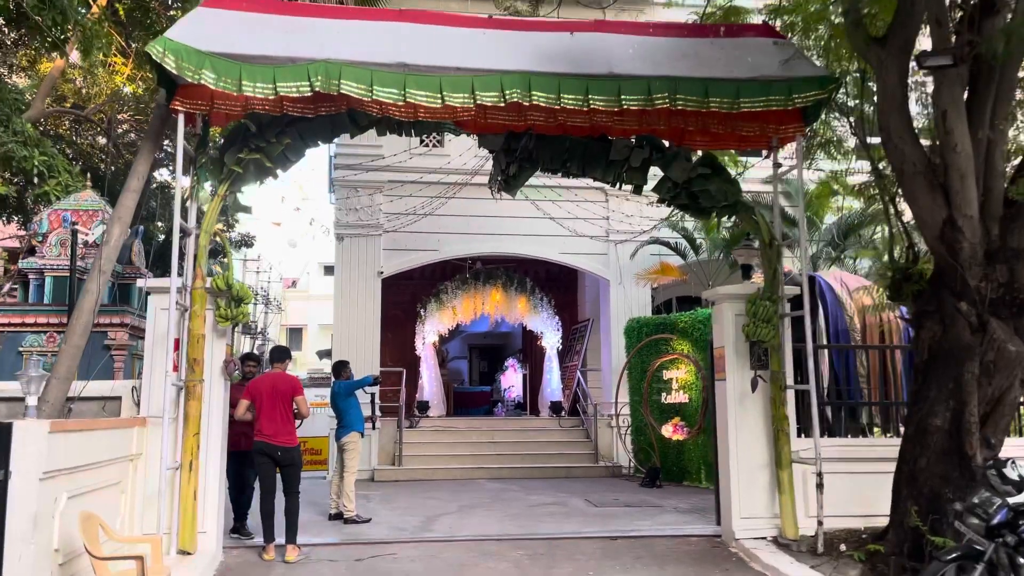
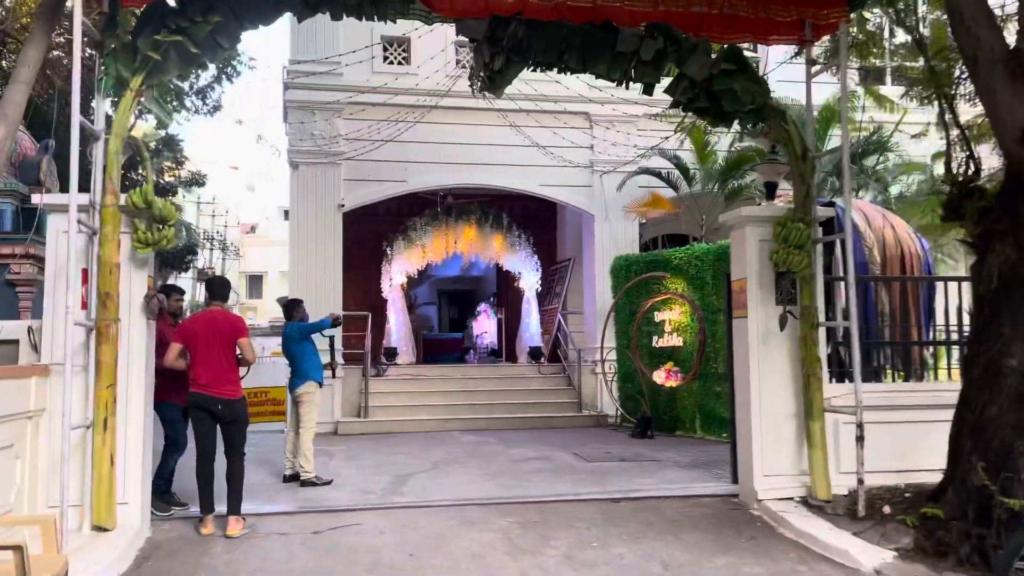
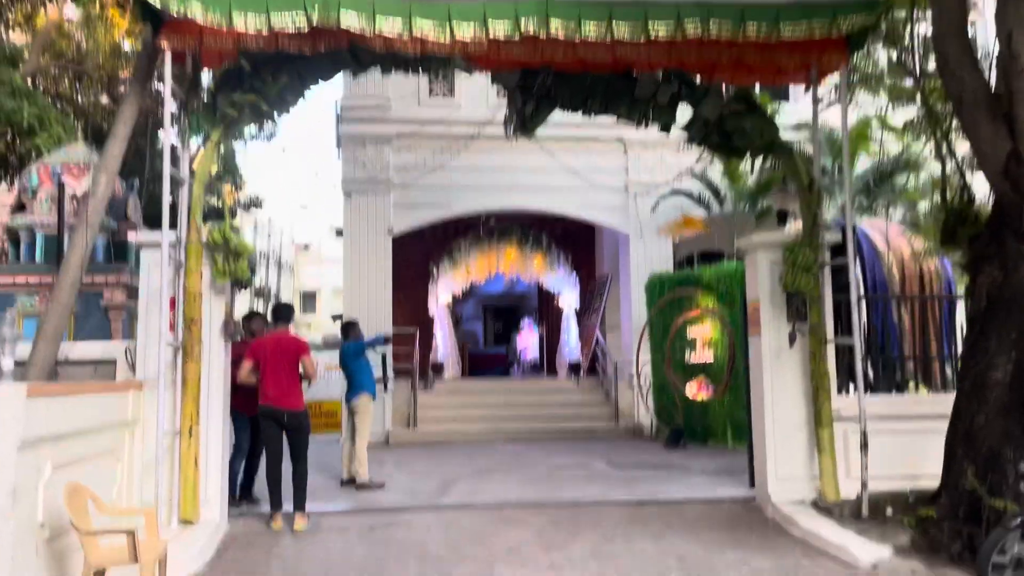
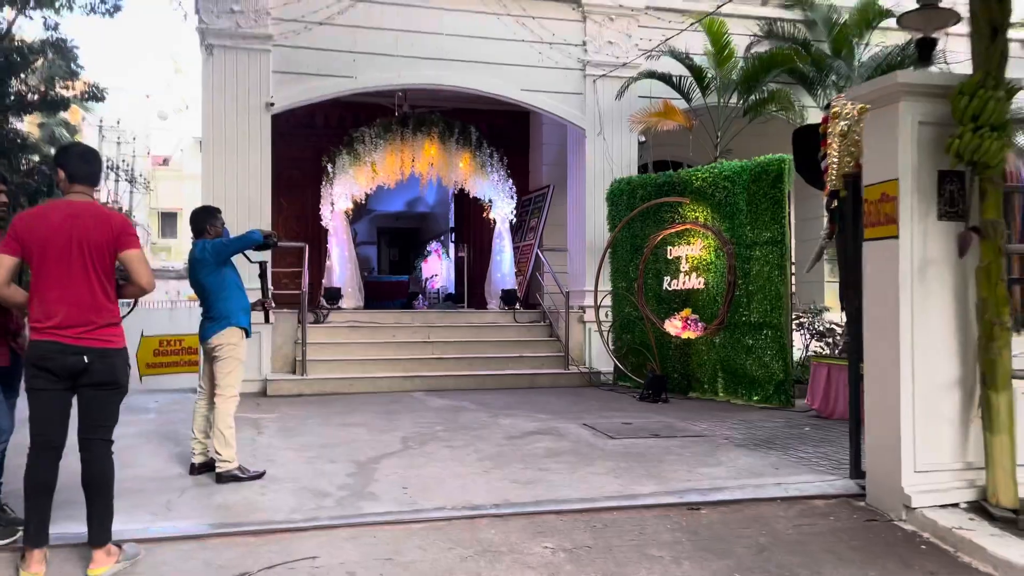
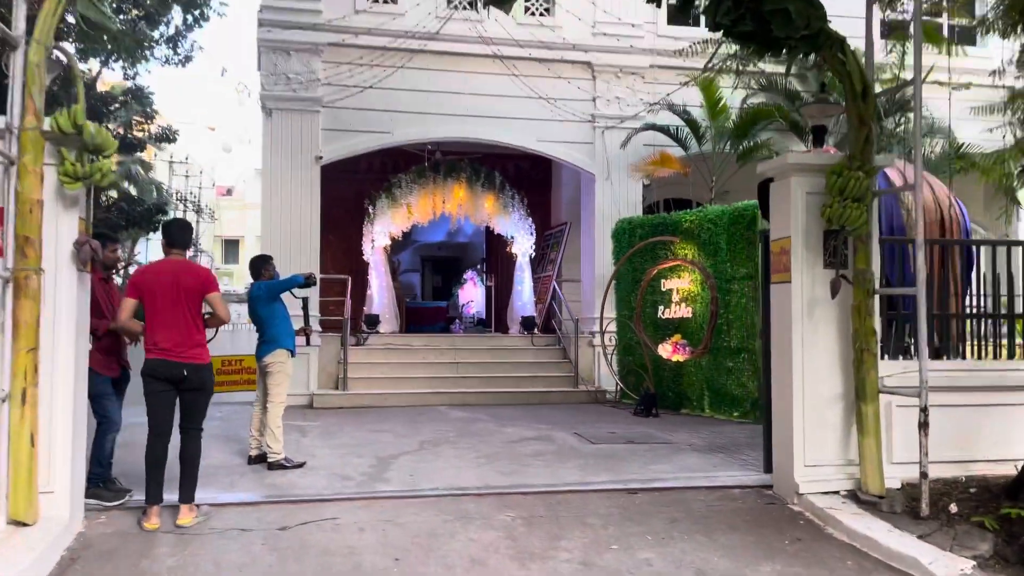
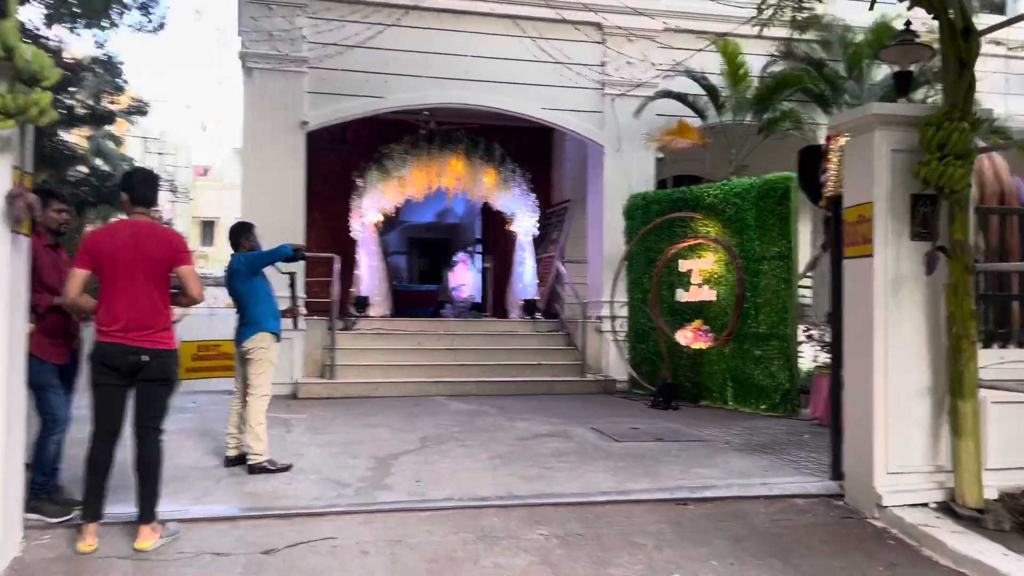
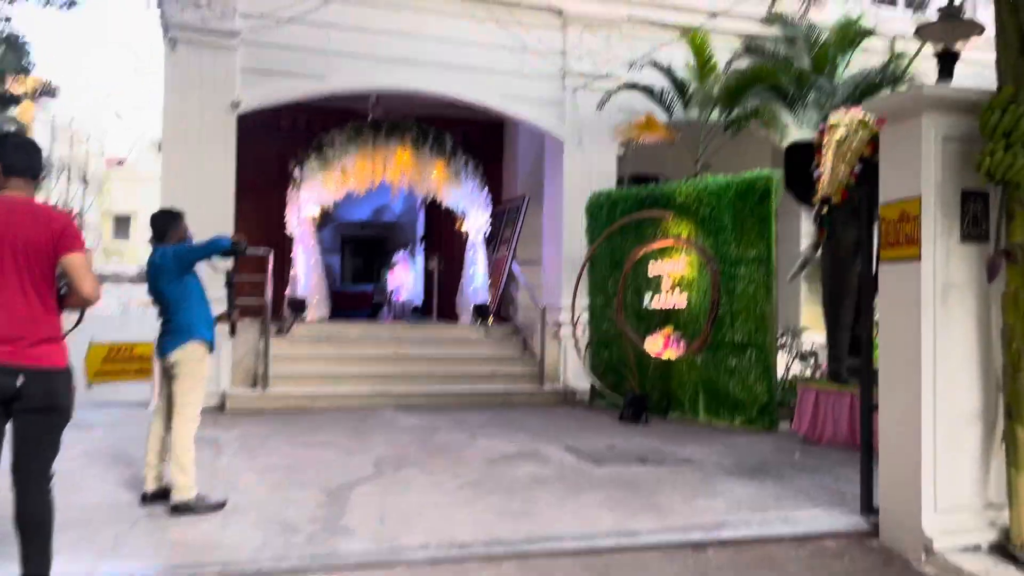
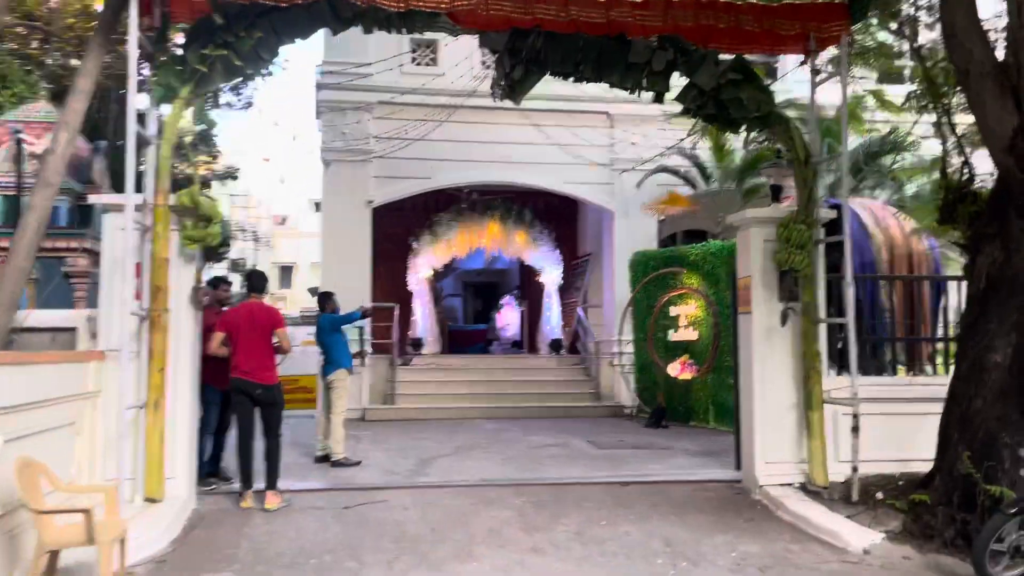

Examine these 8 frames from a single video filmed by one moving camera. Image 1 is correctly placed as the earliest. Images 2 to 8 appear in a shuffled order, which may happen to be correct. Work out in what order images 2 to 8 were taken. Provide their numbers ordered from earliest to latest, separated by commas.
3, 8, 2, 5, 6, 4, 7
